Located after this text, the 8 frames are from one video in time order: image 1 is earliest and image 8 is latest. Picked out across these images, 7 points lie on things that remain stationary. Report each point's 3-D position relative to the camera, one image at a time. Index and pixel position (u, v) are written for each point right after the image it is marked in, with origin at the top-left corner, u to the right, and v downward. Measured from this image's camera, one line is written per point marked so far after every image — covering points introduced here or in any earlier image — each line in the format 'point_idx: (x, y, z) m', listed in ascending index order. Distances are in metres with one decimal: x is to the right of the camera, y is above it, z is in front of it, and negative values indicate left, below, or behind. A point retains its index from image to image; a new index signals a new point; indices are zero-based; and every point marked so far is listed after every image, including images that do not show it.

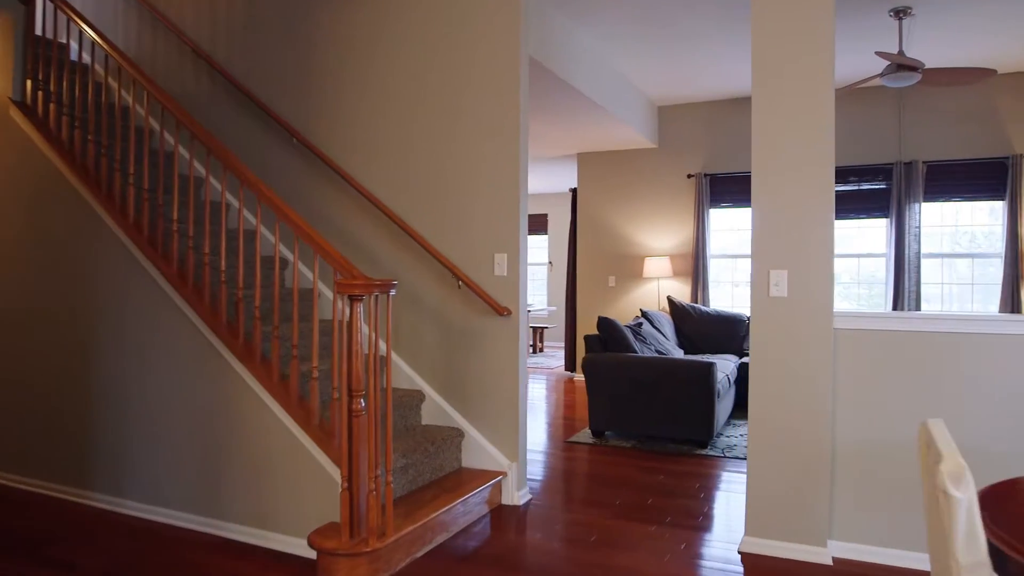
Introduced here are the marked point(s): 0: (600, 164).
0: (+0.9, +1.2, +7.5) m
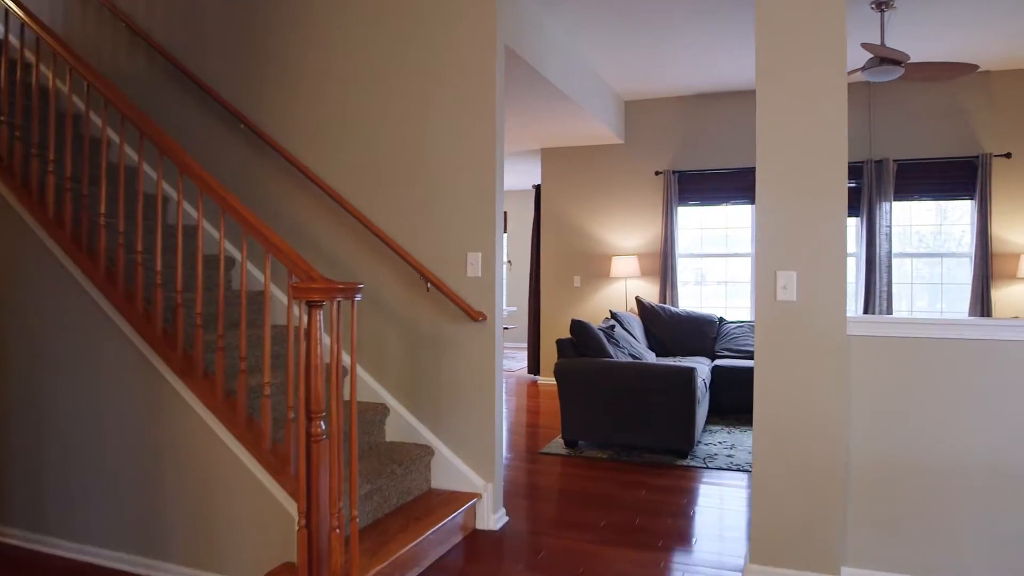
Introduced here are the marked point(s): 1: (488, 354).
0: (+0.5, +1.2, +7.3) m
1: (-0.1, -0.3, +3.1) m
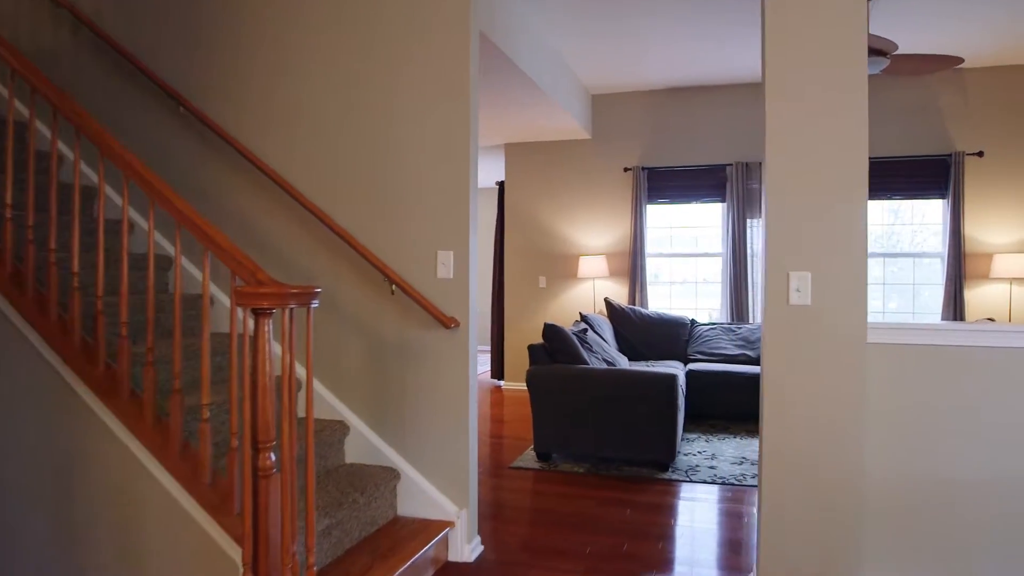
0: (+0.2, +1.2, +7.0) m
1: (-0.2, -0.3, +2.8) m
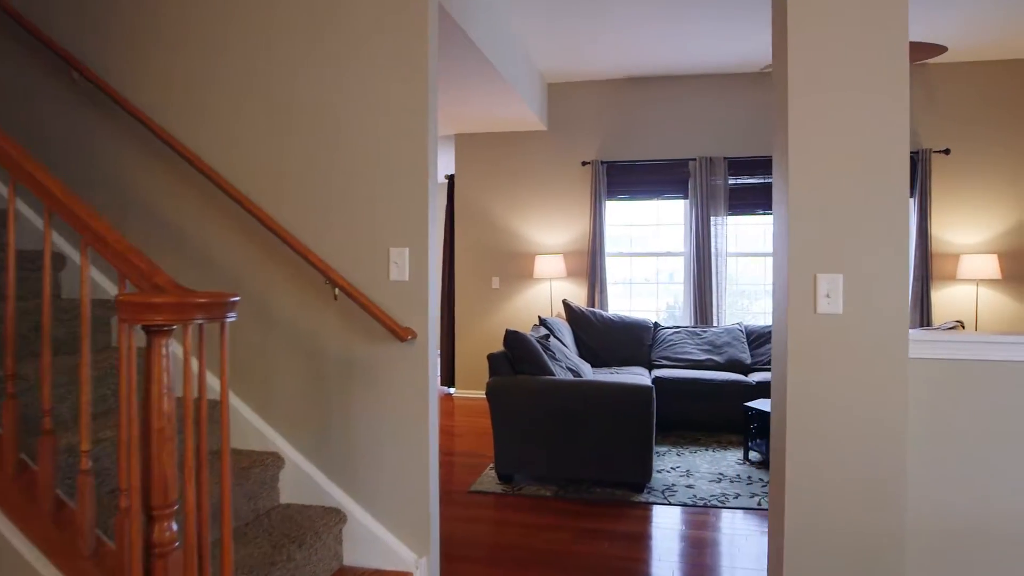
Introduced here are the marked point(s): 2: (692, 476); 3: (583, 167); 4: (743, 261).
0: (-0.3, +1.2, +6.5) m
1: (-0.3, -0.3, +2.4) m
2: (+0.9, -1.0, +4.0) m
3: (+0.6, +1.0, +6.3) m
4: (+1.9, +0.2, +6.2) m
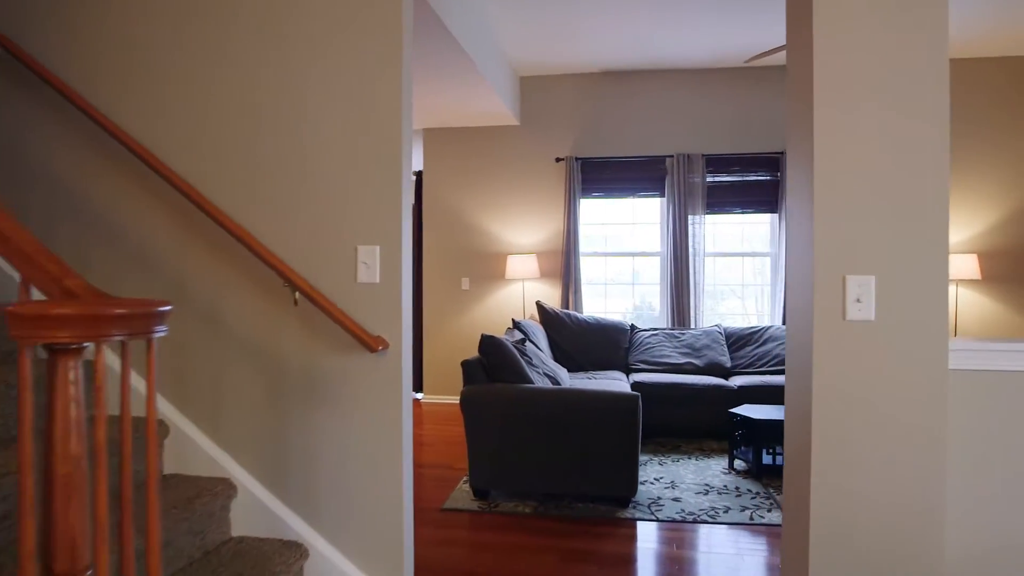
0: (-0.5, +1.2, +6.3) m
1: (-0.3, -0.3, +2.1) m
2: (+0.8, -1.0, +3.8) m
3: (+0.4, +1.0, +6.1) m
4: (+1.7, +0.2, +6.1) m
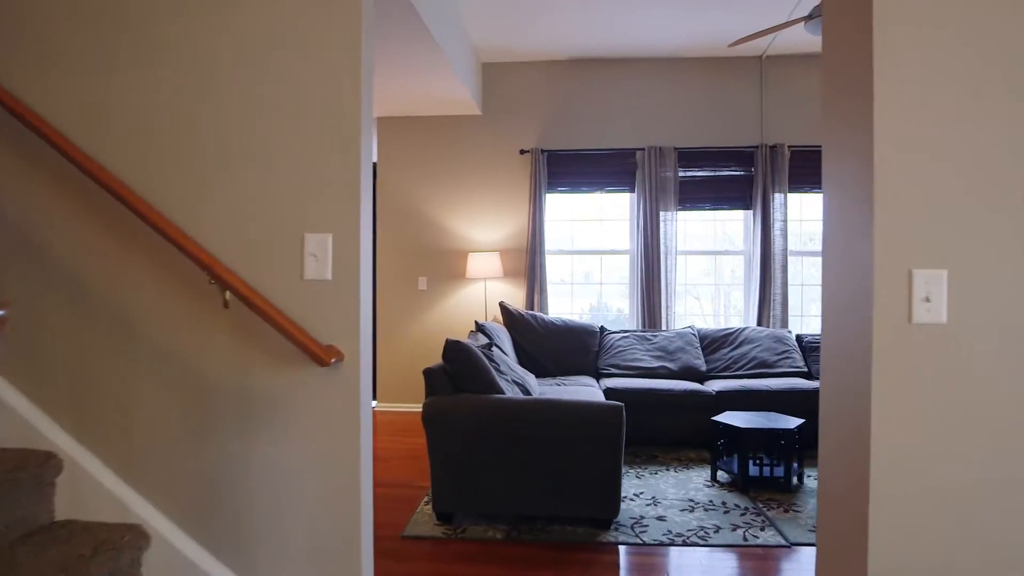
0: (-0.8, +1.2, +5.9) m
1: (-0.4, -0.3, +1.7) m
2: (+0.7, -1.0, +3.5) m
3: (+0.1, +1.0, +5.8) m
4: (+1.4, +0.2, +5.8) m
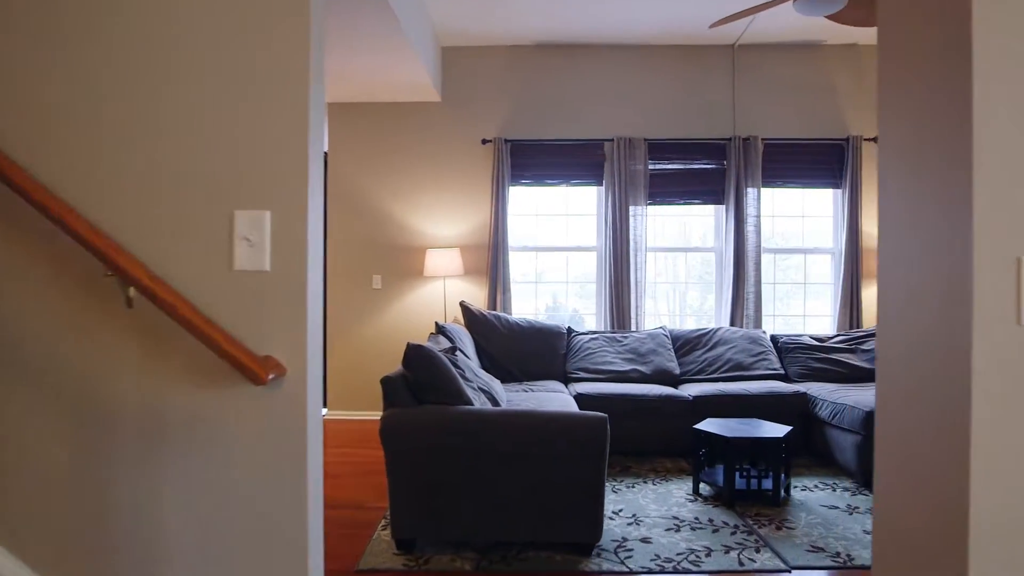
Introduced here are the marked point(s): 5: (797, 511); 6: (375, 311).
0: (-1.1, +1.2, +5.5) m
1: (-0.4, -0.3, +1.3) m
2: (+0.5, -1.0, +3.2) m
3: (-0.2, +1.0, +5.4) m
4: (+1.1, +0.2, +5.5) m
5: (+1.3, -1.0, +3.3) m
6: (-1.0, -0.2, +5.5) m
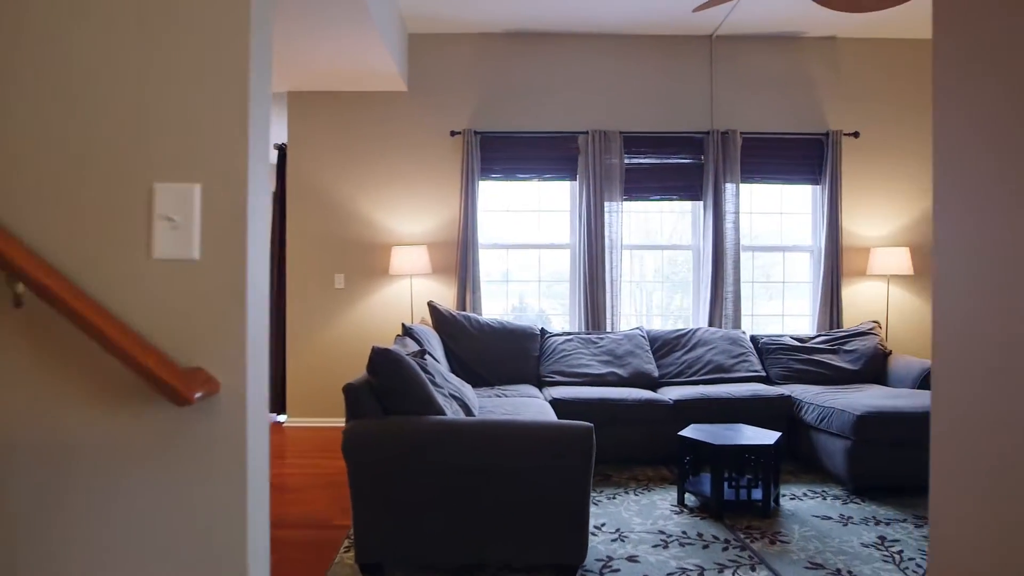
0: (-1.3, +1.2, +5.2) m
1: (-0.4, -0.3, +1.1) m
2: (+0.4, -1.0, +3.0) m
3: (-0.4, +1.0, +5.2) m
4: (+0.9, +0.2, +5.3) m
5: (+1.2, -1.0, +3.1) m
6: (-1.2, -0.2, +5.2) m
